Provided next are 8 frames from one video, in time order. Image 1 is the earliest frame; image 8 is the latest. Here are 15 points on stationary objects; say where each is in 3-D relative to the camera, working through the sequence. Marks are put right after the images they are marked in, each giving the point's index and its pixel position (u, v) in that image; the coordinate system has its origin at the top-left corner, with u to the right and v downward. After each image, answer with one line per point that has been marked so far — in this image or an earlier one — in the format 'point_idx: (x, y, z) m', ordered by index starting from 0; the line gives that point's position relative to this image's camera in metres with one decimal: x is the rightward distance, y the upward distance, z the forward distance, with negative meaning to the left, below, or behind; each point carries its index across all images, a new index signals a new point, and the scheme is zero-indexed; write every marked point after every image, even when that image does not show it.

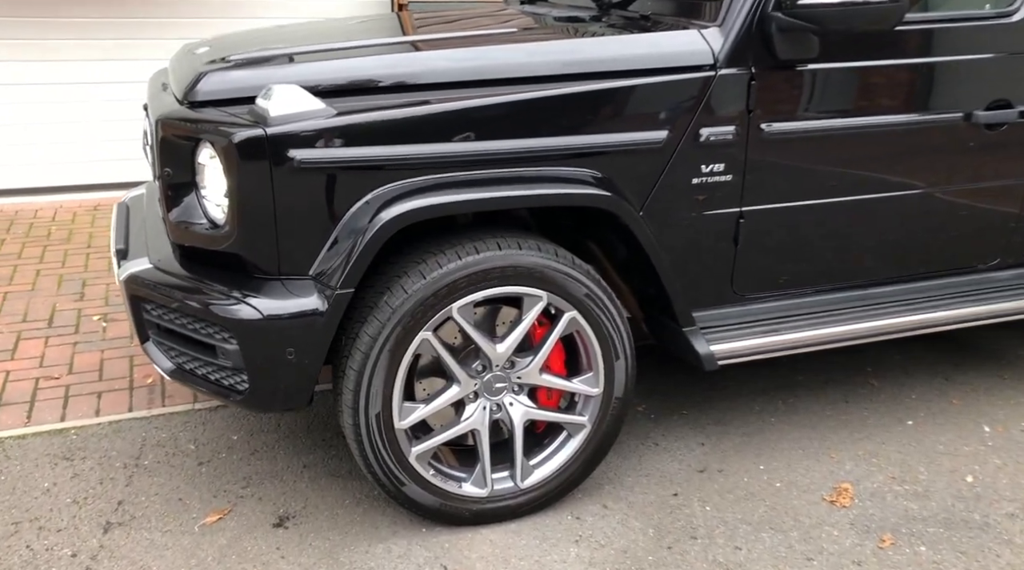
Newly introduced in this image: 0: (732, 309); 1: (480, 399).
0: (+0.7, -0.1, +2.9) m
1: (-0.1, -0.3, +2.6) m
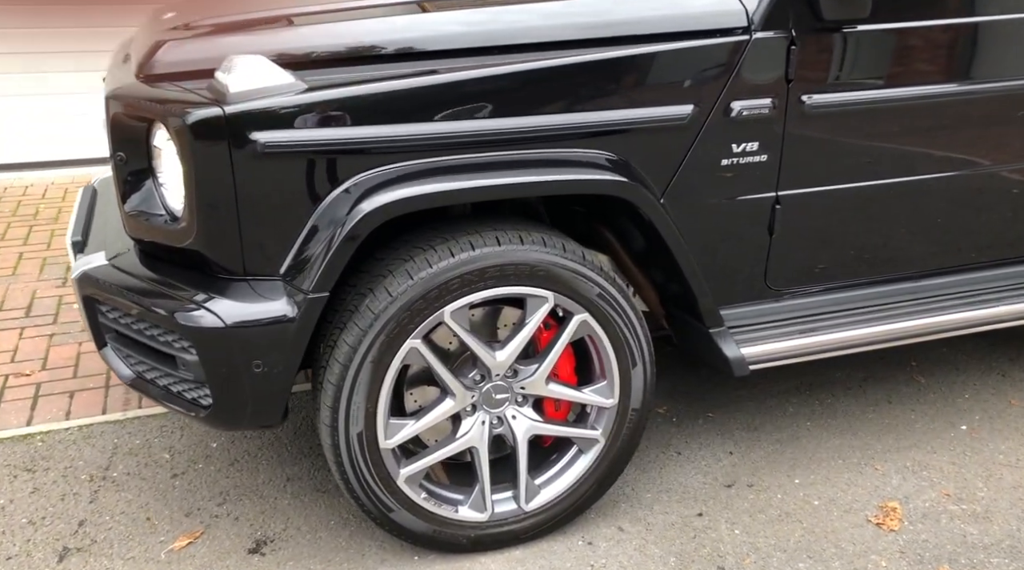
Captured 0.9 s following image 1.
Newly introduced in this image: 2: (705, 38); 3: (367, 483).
0: (+0.7, -0.1, +2.6) m
1: (-0.1, -0.3, +2.3) m
2: (+0.5, +0.6, +2.2) m
3: (-0.4, -0.5, +2.1) m
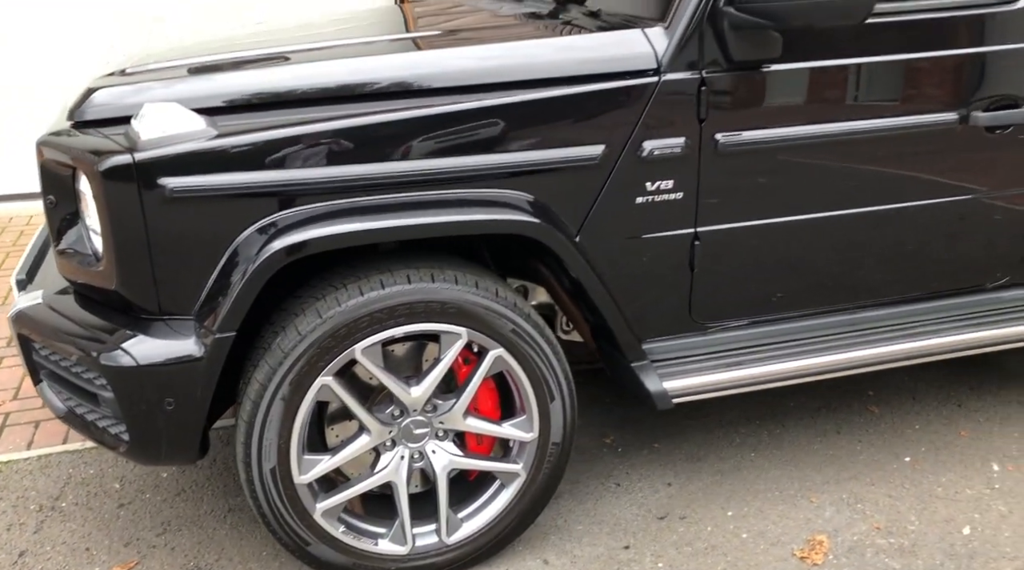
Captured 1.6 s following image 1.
0: (+0.5, -0.2, +2.6) m
1: (-0.3, -0.4, +2.3) m
2: (+0.3, +0.5, +2.3) m
3: (-0.6, -0.6, +2.2) m
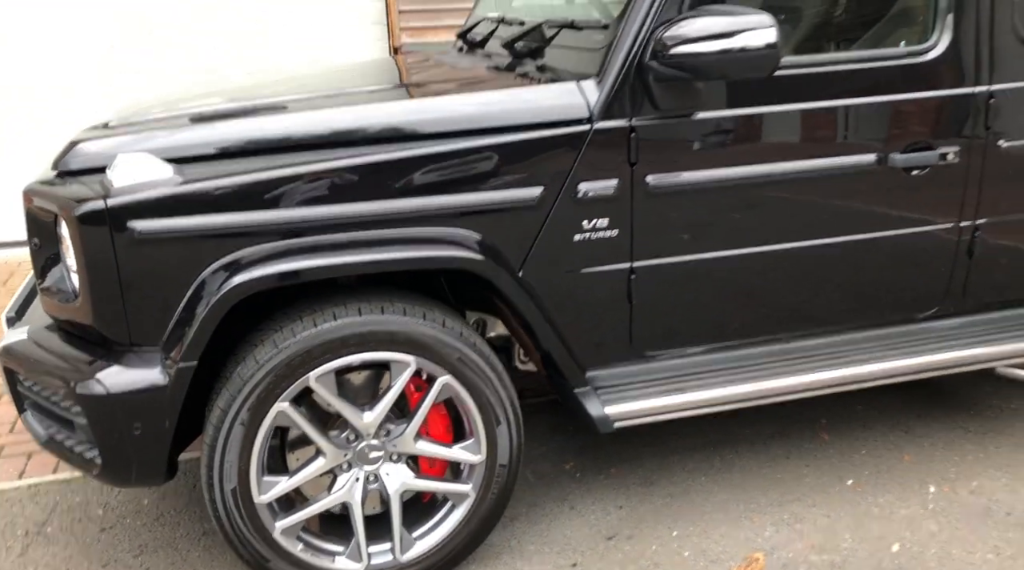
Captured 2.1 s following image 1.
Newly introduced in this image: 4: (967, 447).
0: (+0.4, -0.3, +2.8) m
1: (-0.5, -0.5, +2.5) m
2: (+0.1, +0.4, +2.5) m
3: (-0.7, -0.7, +2.4) m
4: (+1.7, -0.6, +3.2) m
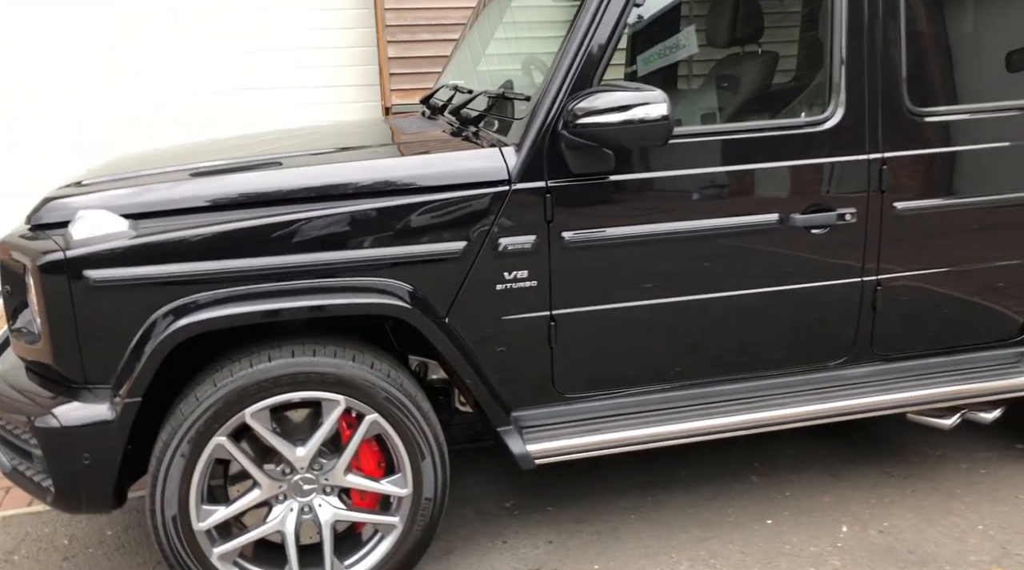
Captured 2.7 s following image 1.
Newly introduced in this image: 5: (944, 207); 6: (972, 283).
0: (+0.1, -0.4, +3.0) m
1: (-0.7, -0.7, +2.7) m
2: (-0.1, +0.3, +2.7) m
3: (-1.0, -0.8, +2.6) m
4: (+1.5, -0.8, +3.3) m
5: (+1.6, +0.3, +3.1) m
6: (+1.7, 0.0, +3.1) m
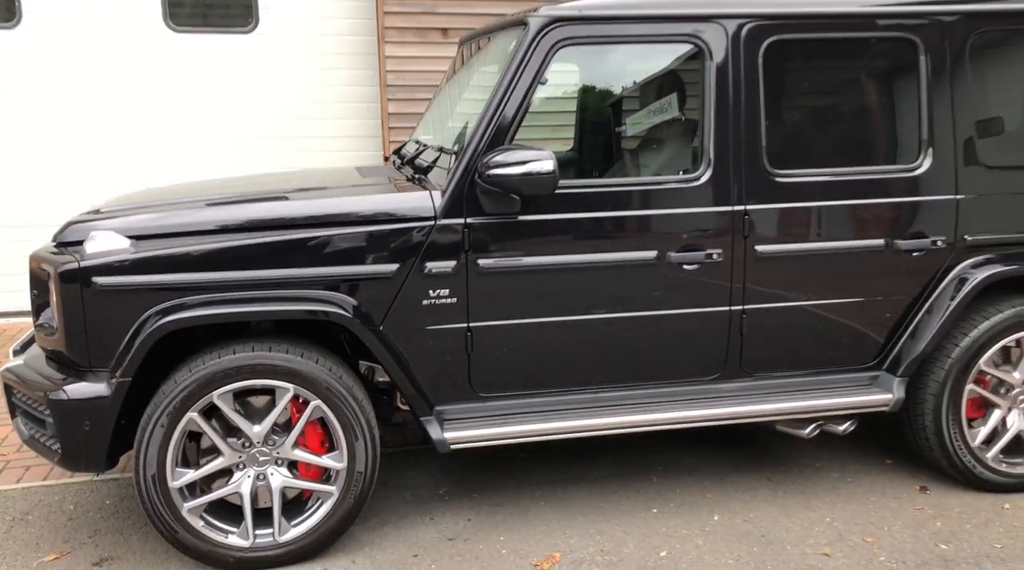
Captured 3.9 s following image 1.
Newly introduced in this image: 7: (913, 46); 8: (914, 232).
0: (-0.2, -0.5, +3.6) m
1: (-1.0, -0.7, +3.3) m
2: (-0.4, +0.2, +3.4) m
3: (-1.3, -0.8, +3.2) m
4: (+1.1, -0.9, +3.9) m
5: (+1.4, +0.2, +3.7) m
6: (+1.4, -0.1, +3.8) m
7: (+1.7, +1.0, +3.7) m
8: (+1.7, +0.2, +3.7) m
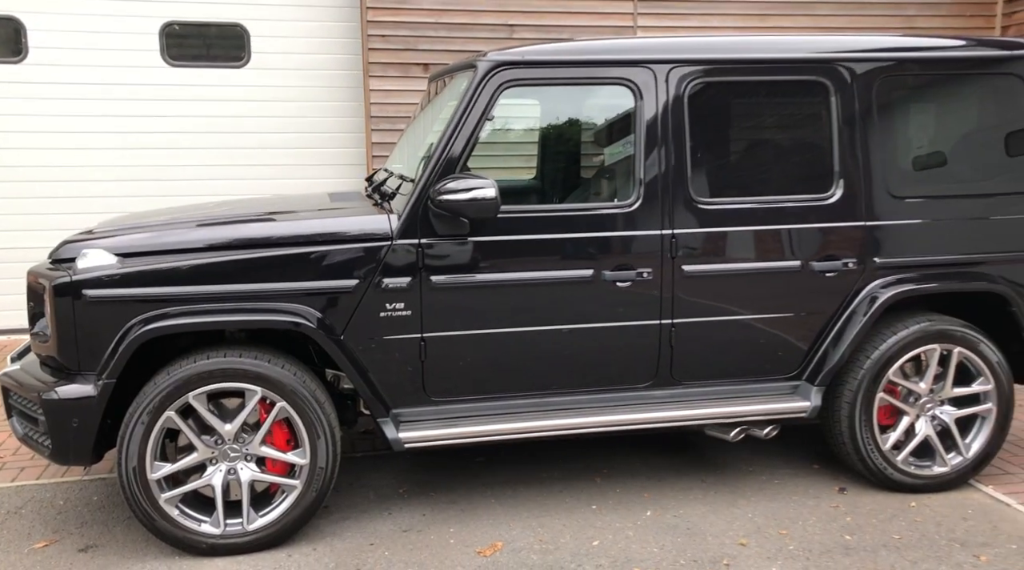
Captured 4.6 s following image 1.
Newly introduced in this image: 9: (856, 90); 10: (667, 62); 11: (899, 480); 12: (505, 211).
0: (-0.4, -0.6, +4.0) m
1: (-1.3, -0.8, +3.7) m
2: (-0.7, +0.2, +3.8) m
3: (-1.5, -0.9, +3.6) m
4: (+0.9, -1.0, +4.3) m
5: (+1.1, +0.1, +4.1) m
6: (+1.2, -0.2, +4.1) m
7: (+1.5, +0.9, +4.1) m
8: (+1.5, +0.1, +4.1) m
9: (+1.6, +0.9, +4.1) m
10: (+0.7, +1.0, +4.0) m
11: (+1.9, -0.9, +4.1) m
12: (0.0, +0.3, +3.9) m
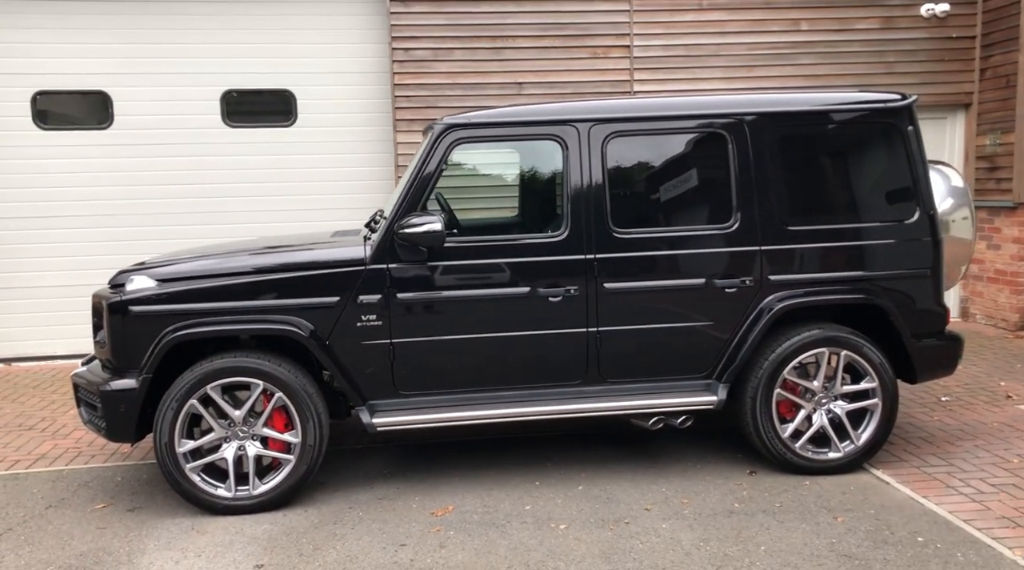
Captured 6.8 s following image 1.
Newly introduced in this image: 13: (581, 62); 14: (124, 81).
0: (-0.7, -0.7, +4.9) m
1: (-1.5, -0.9, +4.7) m
2: (-0.9, +0.1, +4.8) m
3: (-1.8, -1.0, +4.6) m
4: (+0.7, -1.1, +5.1) m
5: (+0.9, 0.0, +4.9) m
6: (+0.9, -0.3, +5.0) m
7: (+1.2, +0.9, +5.0) m
8: (+1.3, +0.1, +4.9) m
9: (+1.4, +0.9, +5.0) m
10: (+0.4, +0.9, +4.9) m
11: (+1.6, -1.0, +4.9) m
12: (-0.3, +0.2, +4.8) m
13: (+0.7, +2.3, +8.9) m
14: (-3.8, +2.0, +8.3) m
